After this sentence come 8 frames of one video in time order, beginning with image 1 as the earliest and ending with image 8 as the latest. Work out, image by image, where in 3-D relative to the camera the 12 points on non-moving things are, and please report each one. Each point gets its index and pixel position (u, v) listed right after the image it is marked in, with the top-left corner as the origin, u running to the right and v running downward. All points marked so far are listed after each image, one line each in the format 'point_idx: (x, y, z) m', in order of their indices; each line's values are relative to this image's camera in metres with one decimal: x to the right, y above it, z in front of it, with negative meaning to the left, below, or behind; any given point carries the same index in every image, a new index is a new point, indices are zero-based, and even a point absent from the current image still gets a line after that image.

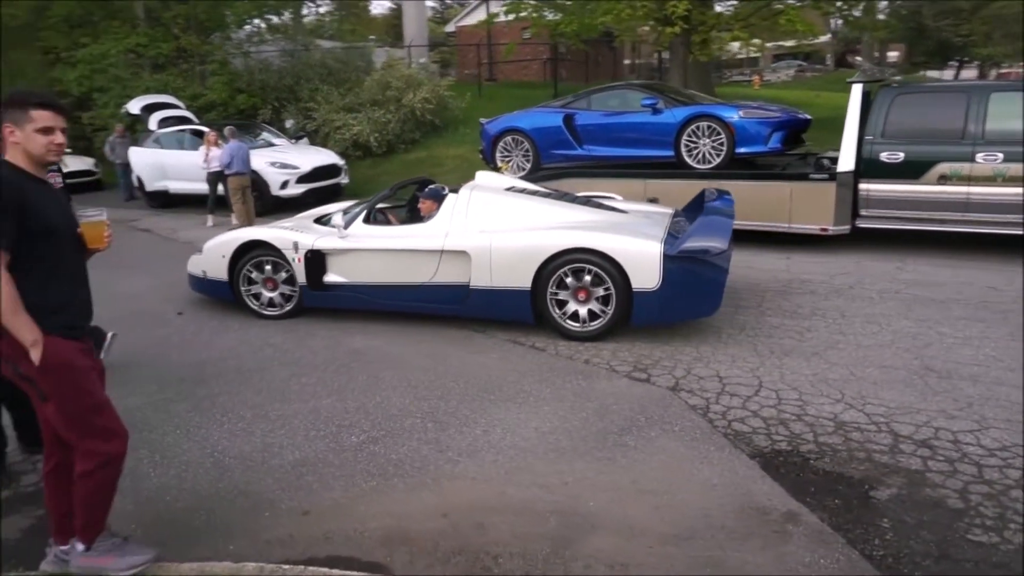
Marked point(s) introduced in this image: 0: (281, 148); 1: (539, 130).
0: (-5.1, +3.0, +15.7) m
1: (+0.4, +2.6, +11.6) m
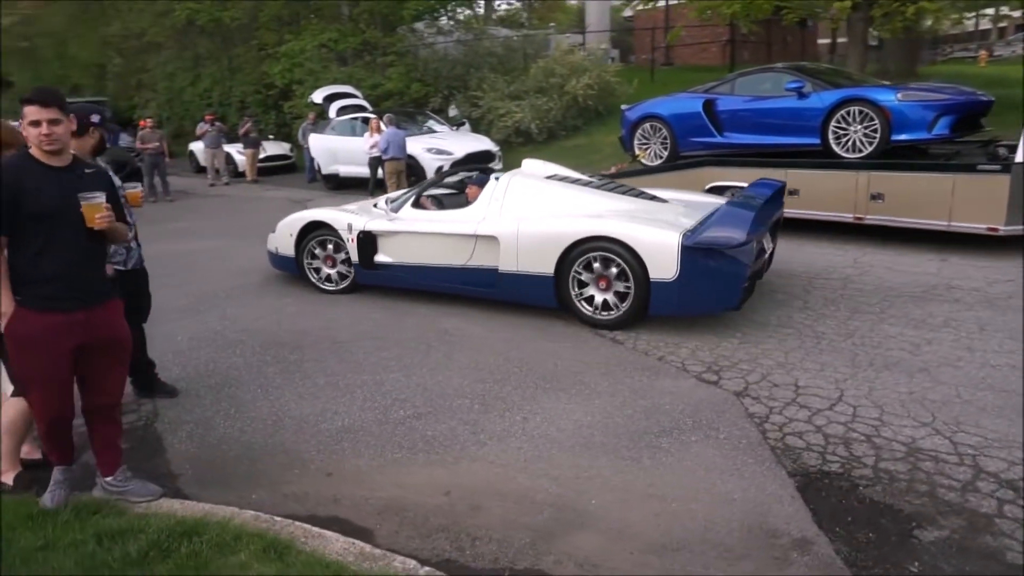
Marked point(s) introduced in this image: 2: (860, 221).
0: (-1.7, +3.5, +16.5) m
1: (+2.6, +2.7, +11.2) m
2: (+4.6, +0.9, +9.5) m
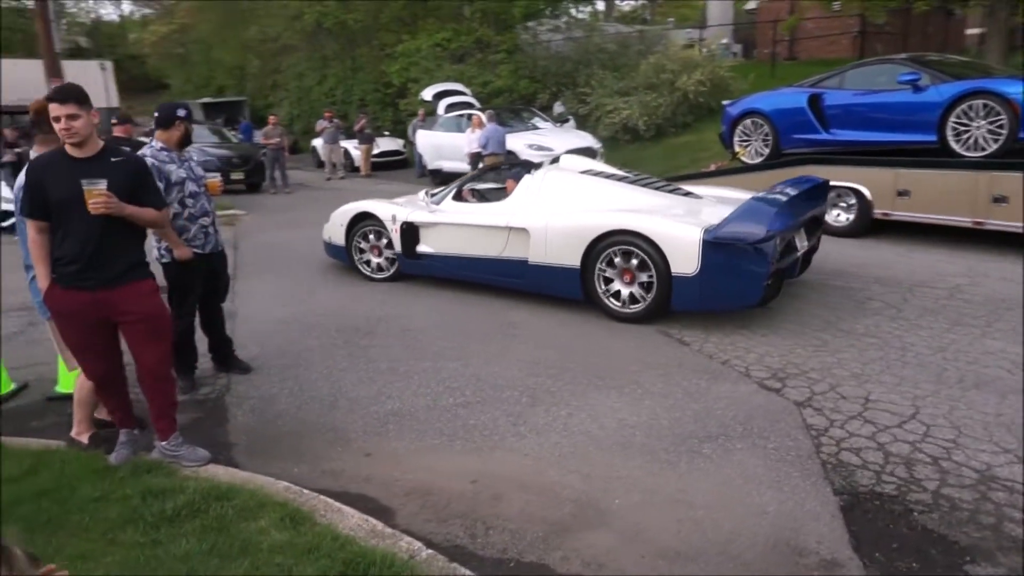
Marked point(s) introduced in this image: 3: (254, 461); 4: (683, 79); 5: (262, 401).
0: (+0.7, +3.6, +16.6) m
1: (+4.0, +2.6, +10.6) m
2: (+5.6, +0.8, +8.6) m
3: (-1.6, -1.1, +4.5) m
4: (+4.6, +5.6, +19.3) m
5: (-1.9, -0.9, +5.5) m
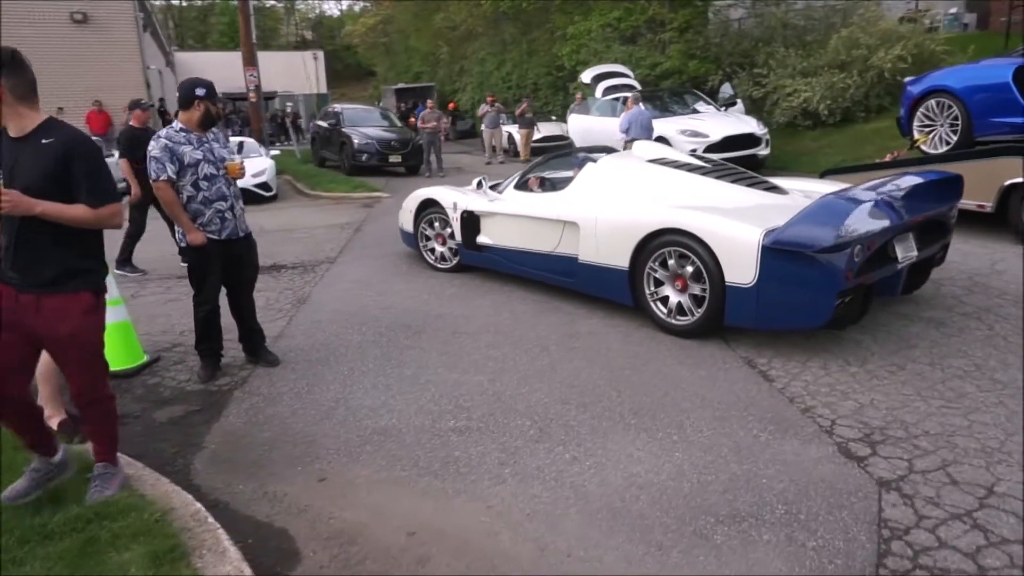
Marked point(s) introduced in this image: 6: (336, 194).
0: (+3.9, +3.6, +15.0) m
1: (+5.5, +2.3, +8.5) m
2: (+6.4, +0.4, +6.1) m
3: (-1.8, -1.1, +4.2) m
4: (+8.5, +5.4, +16.5) m
5: (-1.8, -0.8, +5.1) m
6: (-3.9, +2.1, +15.8) m
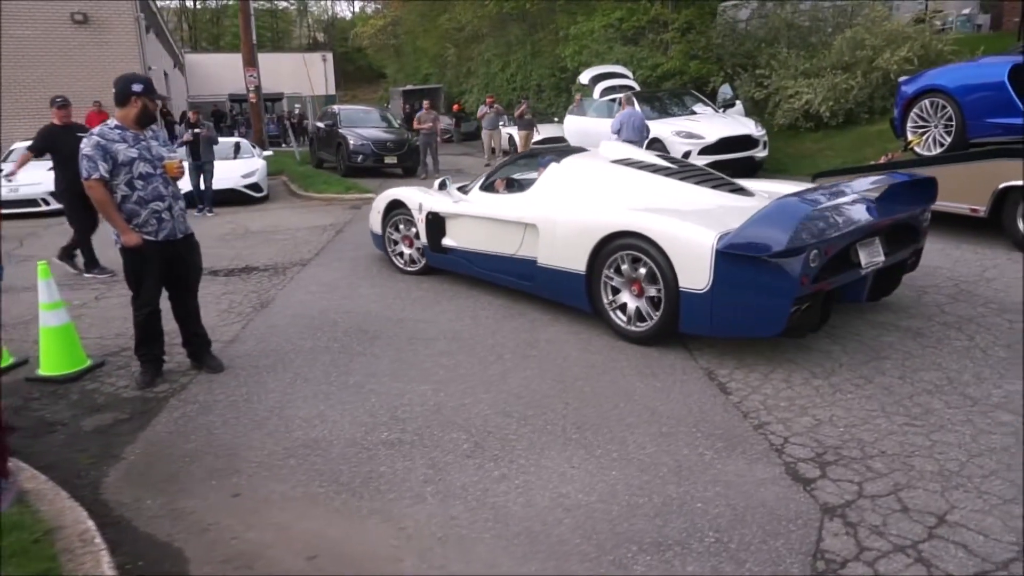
0: (+3.8, +3.5, +14.7) m
1: (+5.2, +2.3, +8.1) m
2: (+6.1, +0.3, +5.8) m
3: (-2.2, -1.1, +4.0) m
4: (+8.4, +5.3, +16.2) m
5: (-2.1, -0.8, +4.9) m
6: (-4.0, +2.0, +15.6) m
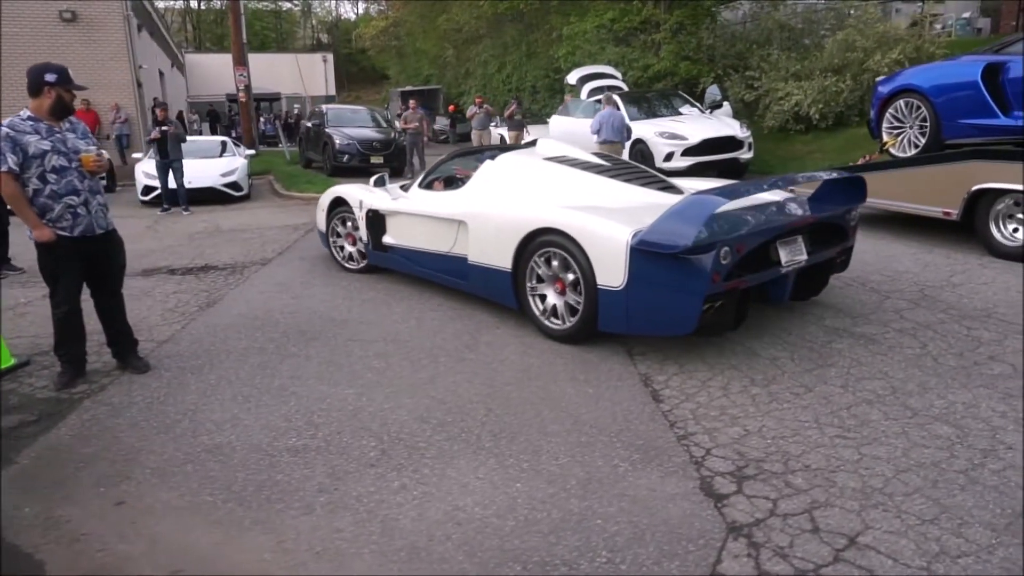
0: (+3.4, +3.4, +14.5) m
1: (+4.7, +2.2, +7.9) m
2: (+5.6, +0.2, +5.5) m
3: (-2.7, -1.1, +3.8) m
4: (+8.0, +5.1, +15.9) m
5: (-2.6, -0.8, +4.7) m
6: (-4.4, +2.0, +15.4) m
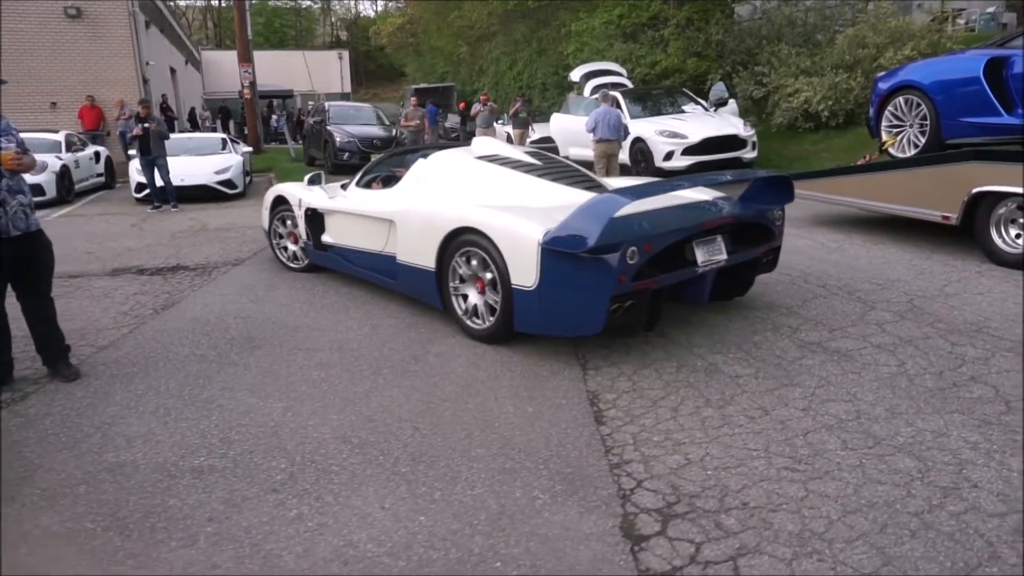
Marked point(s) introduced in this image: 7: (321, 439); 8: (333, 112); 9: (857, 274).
0: (+3.3, +3.4, +14.0) m
1: (+4.5, +2.1, +7.4) m
2: (+5.2, +0.1, +5.0) m
3: (-3.1, -1.1, +3.5) m
4: (+8.0, +5.0, +15.3) m
5: (-3.0, -0.8, +4.5) m
6: (-4.4, +2.0, +15.2) m
7: (-1.1, -0.9, +4.1) m
8: (-5.0, +4.9, +19.9) m
9: (+3.3, +0.1, +6.9) m
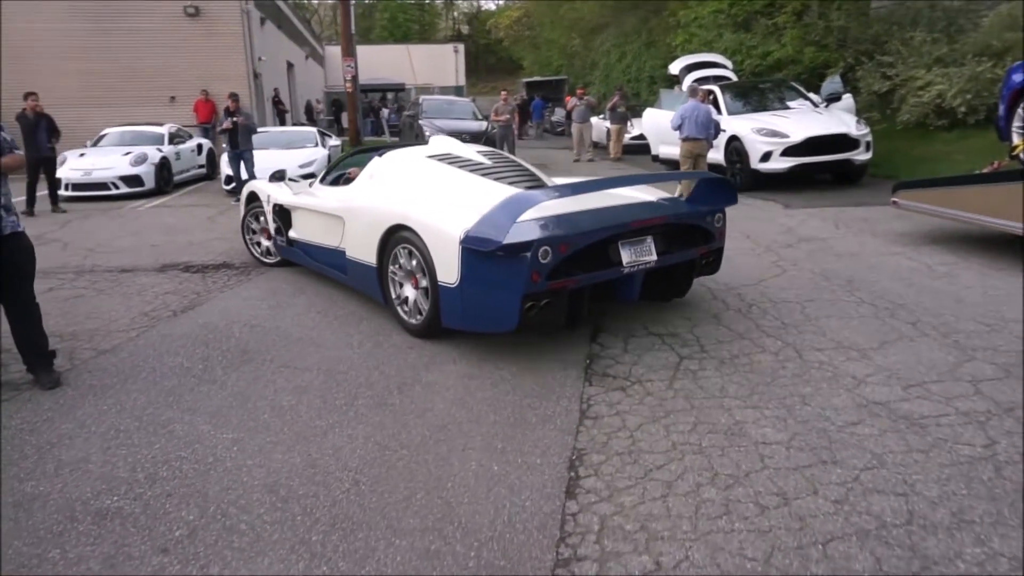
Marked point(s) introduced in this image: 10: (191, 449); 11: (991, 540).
0: (+4.8, +3.1, +12.6) m
1: (+4.8, +1.7, +5.9) m
2: (+5.1, -0.3, +3.4) m
3: (-3.4, -1.1, +3.3) m
4: (+9.7, +4.6, +13.1) m
5: (-3.2, -0.9, +4.3) m
6: (-2.7, +2.1, +15.1) m
7: (-1.3, -1.0, +3.6) m
8: (-2.3, +5.0, +19.8) m
9: (+3.5, -0.2, +5.6) m
10: (-1.8, -0.9, +4.0) m
11: (+1.9, -1.0, +2.9) m
